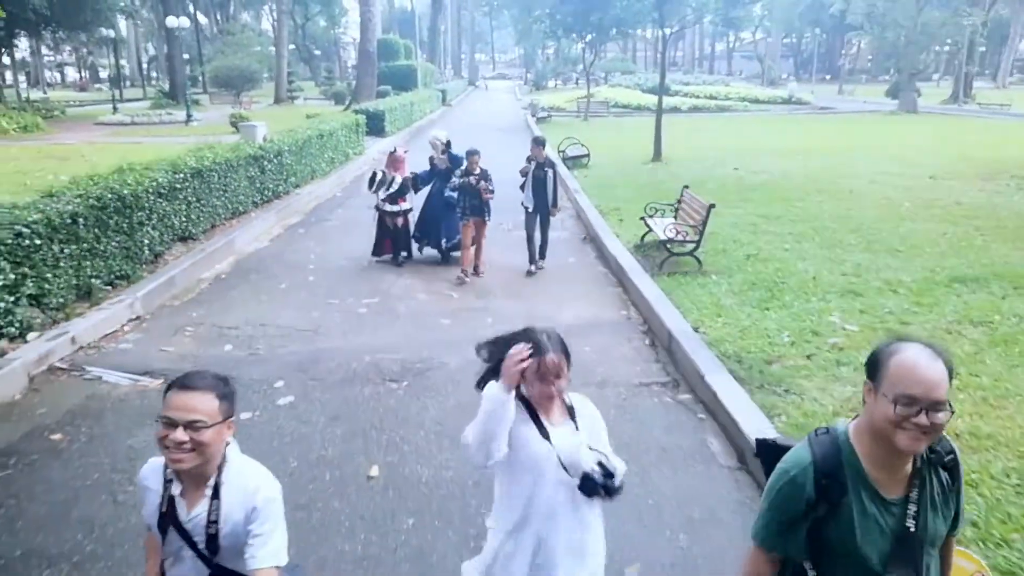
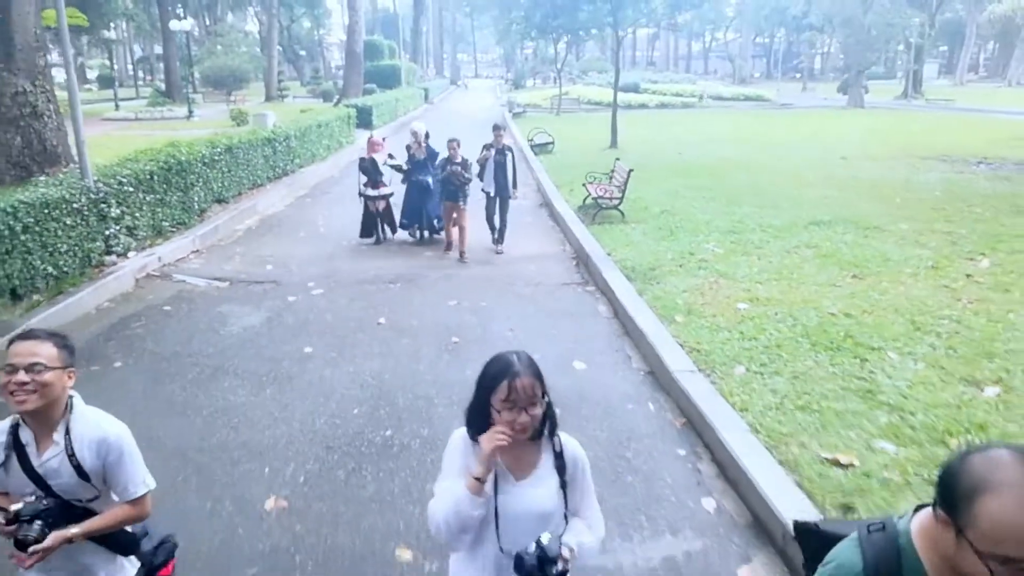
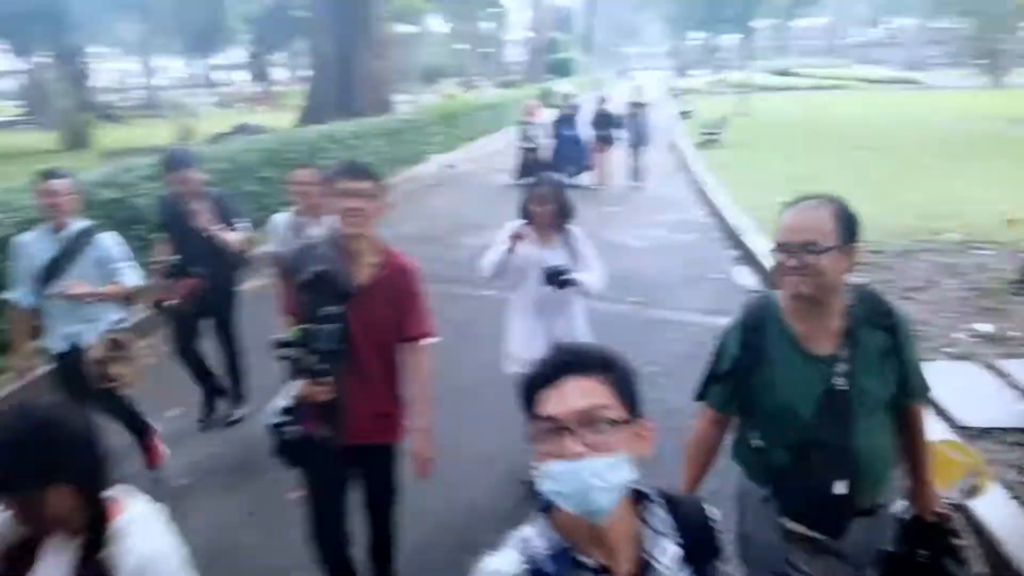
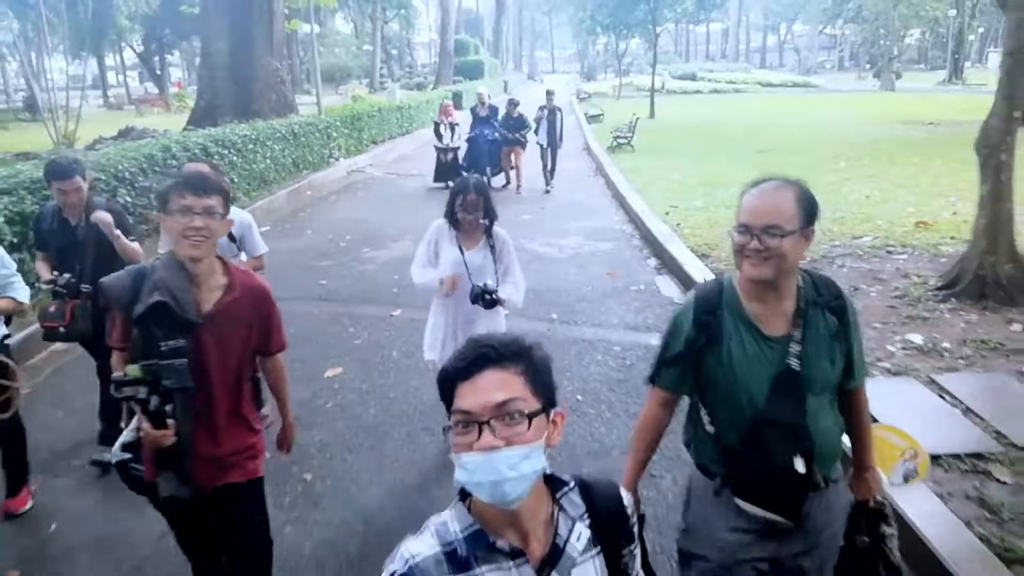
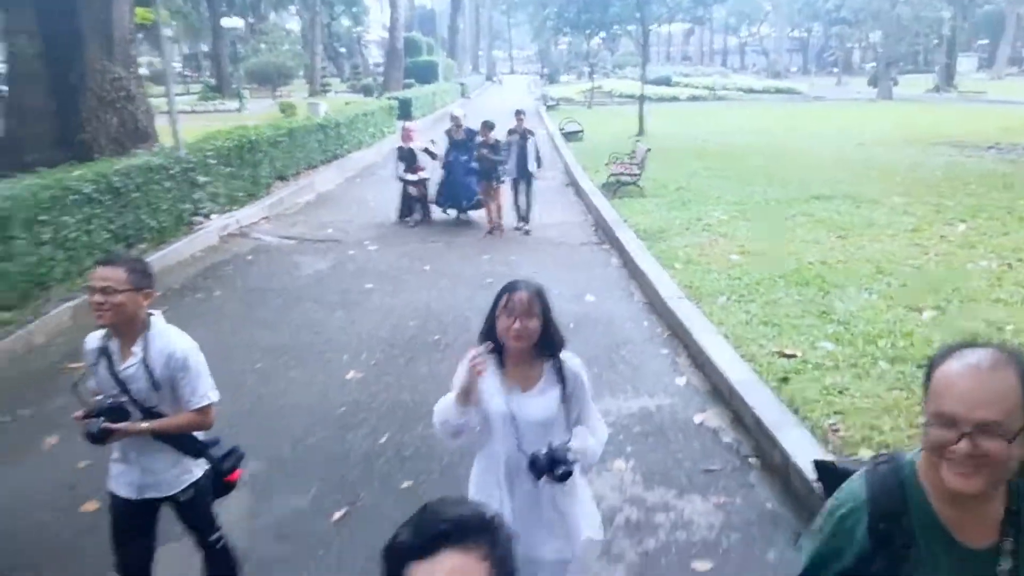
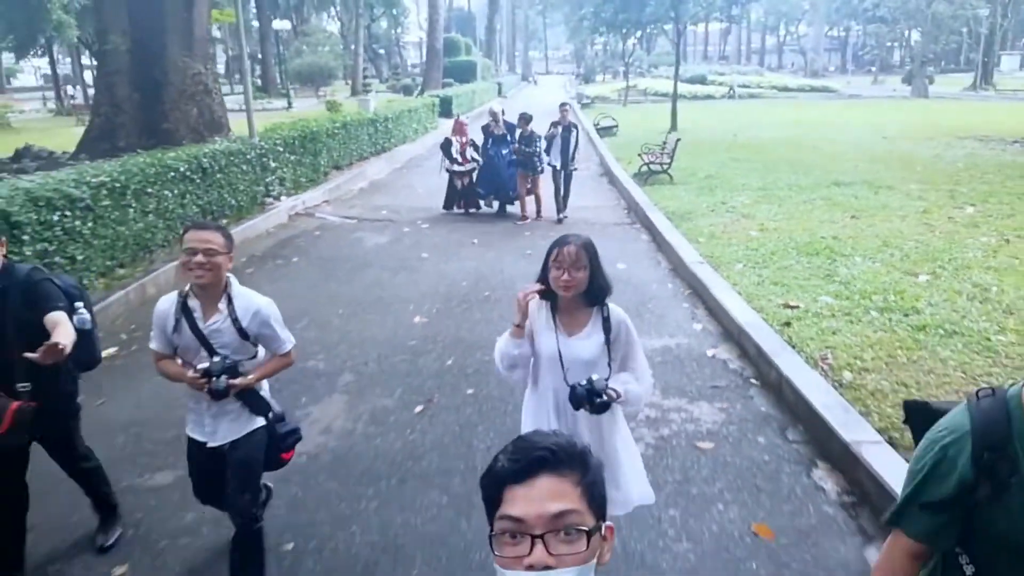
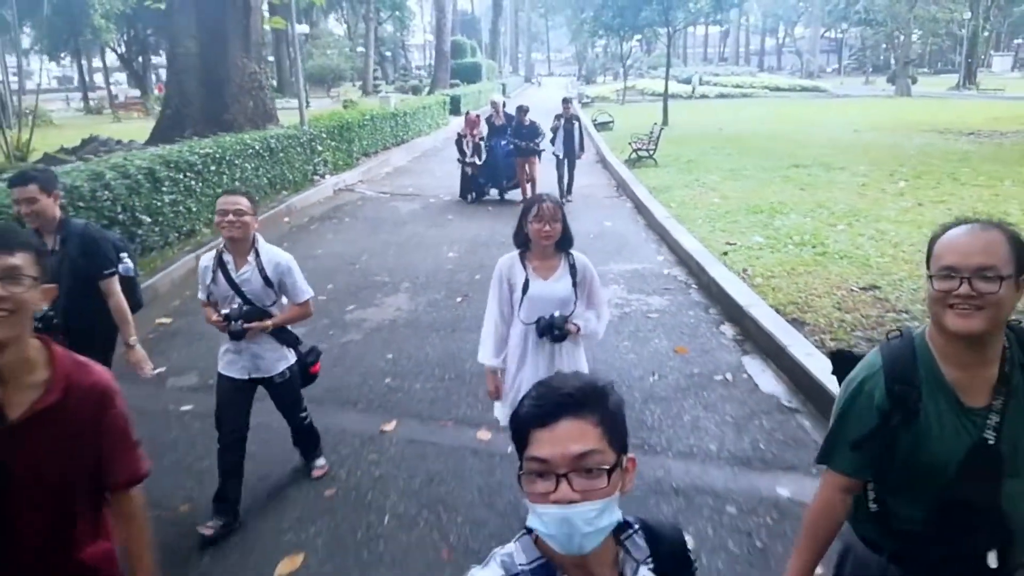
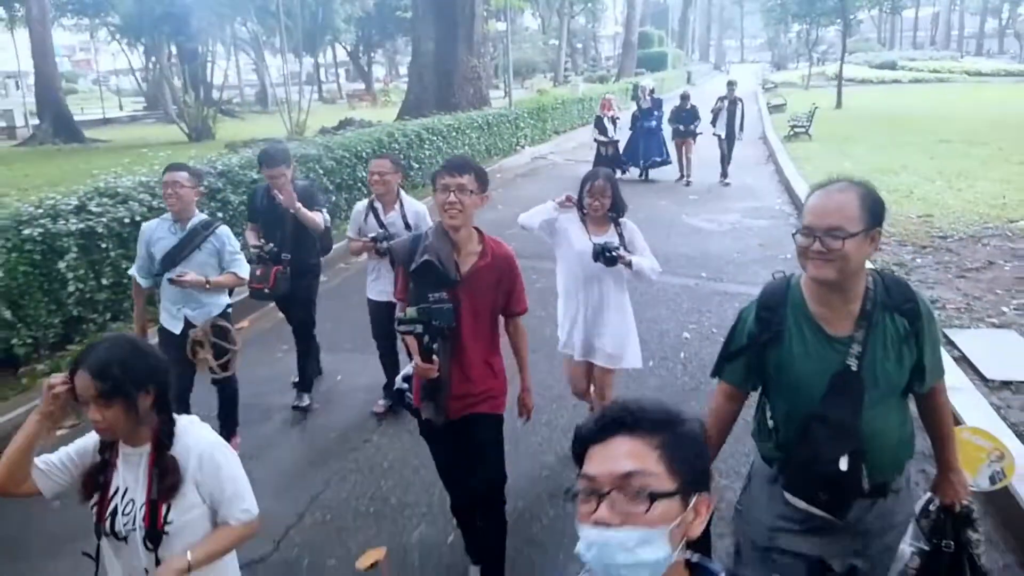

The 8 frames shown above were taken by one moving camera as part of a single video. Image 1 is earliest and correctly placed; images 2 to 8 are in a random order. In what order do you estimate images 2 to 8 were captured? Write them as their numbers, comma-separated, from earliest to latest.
2, 5, 6, 7, 4, 3, 8
